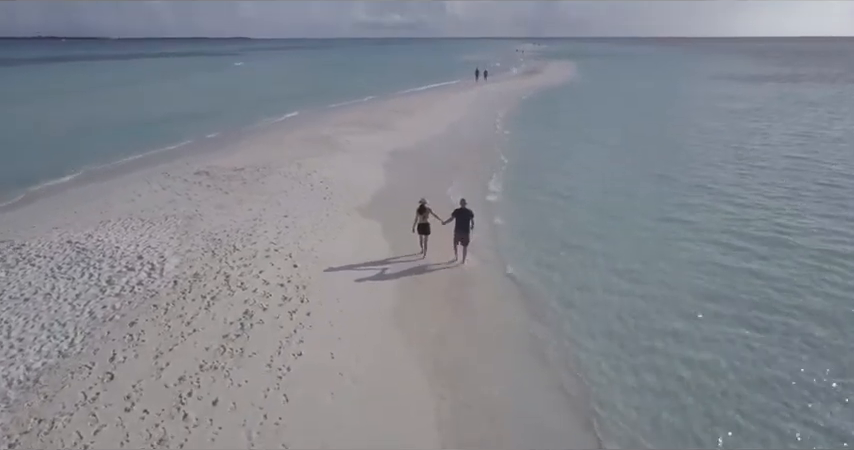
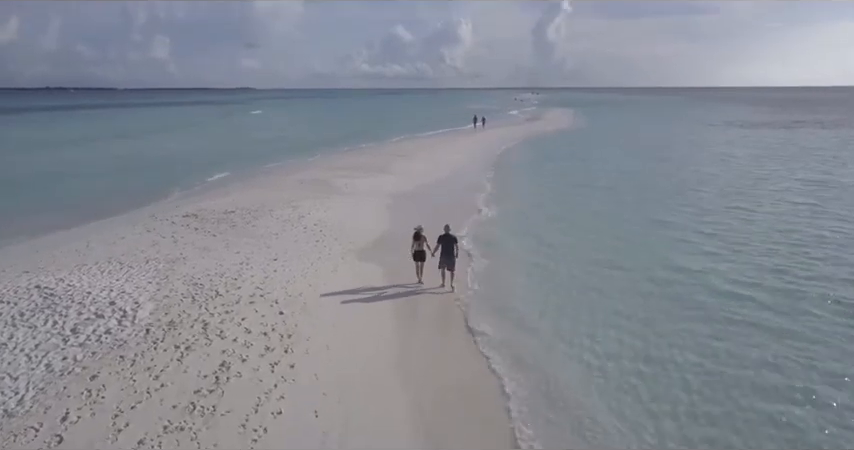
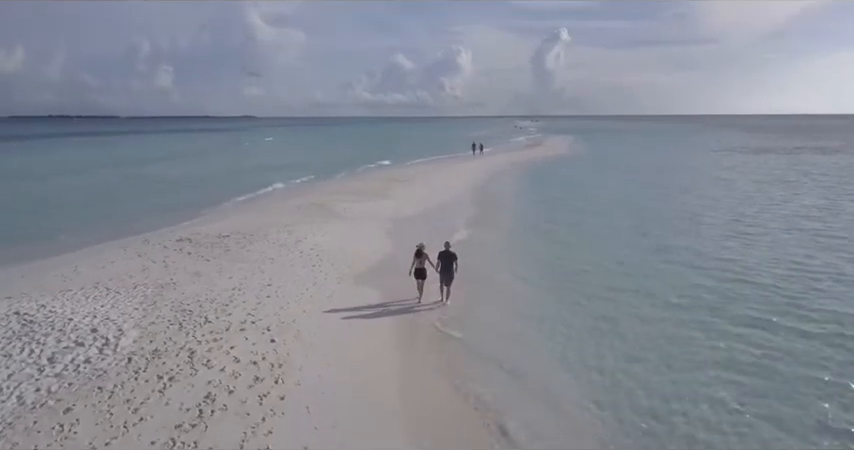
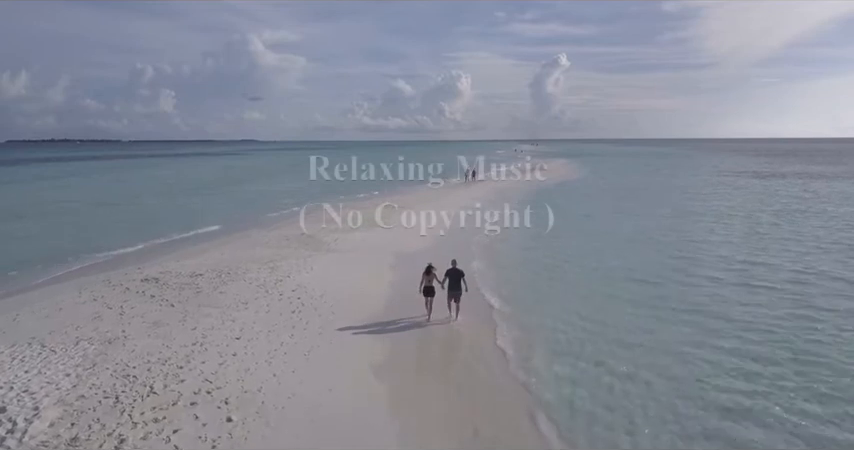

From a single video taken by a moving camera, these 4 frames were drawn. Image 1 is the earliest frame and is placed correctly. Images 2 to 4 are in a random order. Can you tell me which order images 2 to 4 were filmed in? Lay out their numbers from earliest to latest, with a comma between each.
2, 3, 4
